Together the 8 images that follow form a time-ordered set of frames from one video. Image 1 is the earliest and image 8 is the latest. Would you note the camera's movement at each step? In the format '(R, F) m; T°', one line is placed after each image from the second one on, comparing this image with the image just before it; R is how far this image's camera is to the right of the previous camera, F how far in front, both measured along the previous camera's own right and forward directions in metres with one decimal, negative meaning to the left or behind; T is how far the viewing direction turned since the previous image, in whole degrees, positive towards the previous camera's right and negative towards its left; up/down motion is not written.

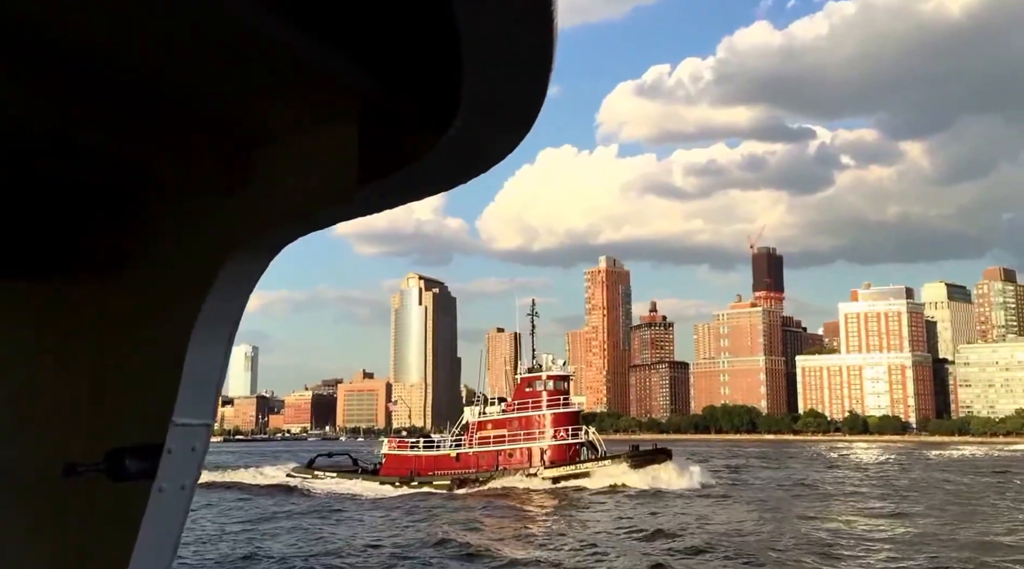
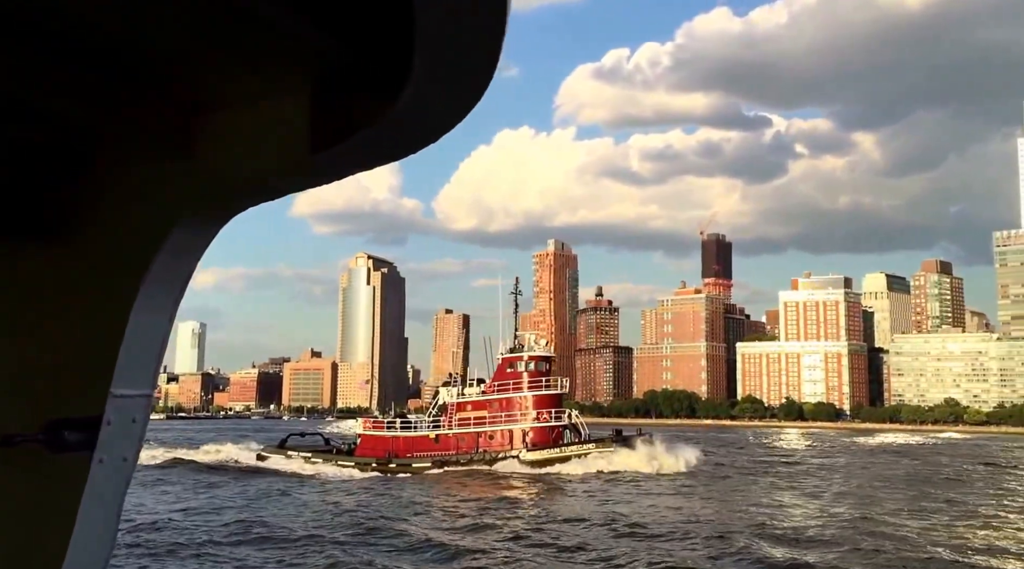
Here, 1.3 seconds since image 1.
(0.0, 0.0) m; +2°
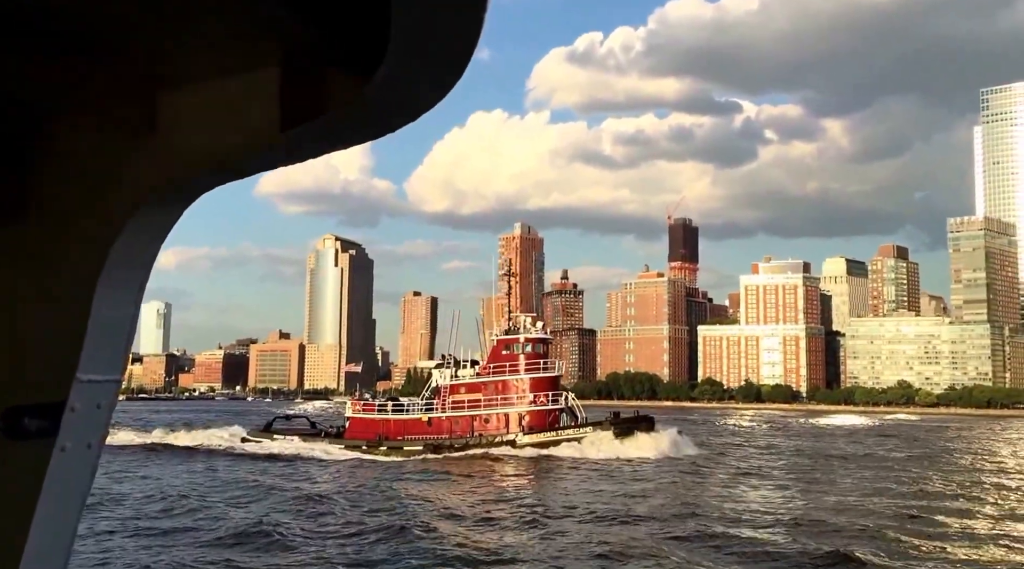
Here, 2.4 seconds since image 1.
(0.0, 0.0) m; +2°
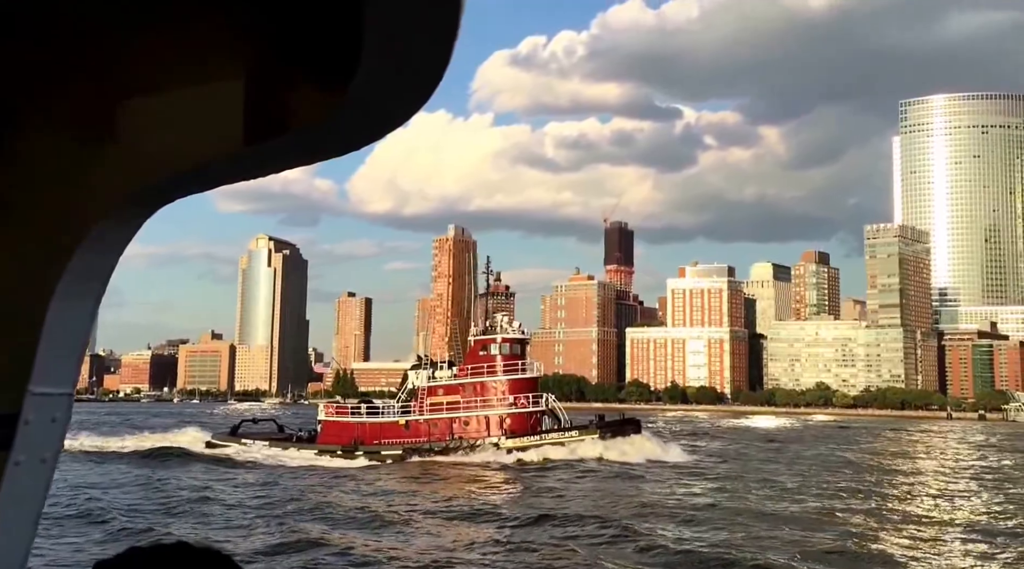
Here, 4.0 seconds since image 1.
(-2.9, -0.3) m; +4°
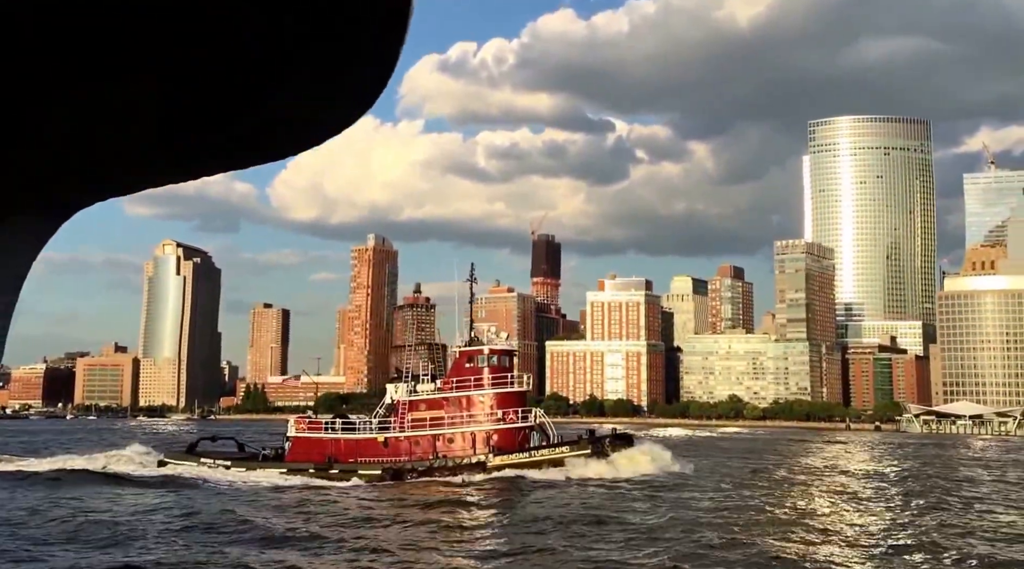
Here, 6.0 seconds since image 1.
(-1.8, -10.4) m; +4°
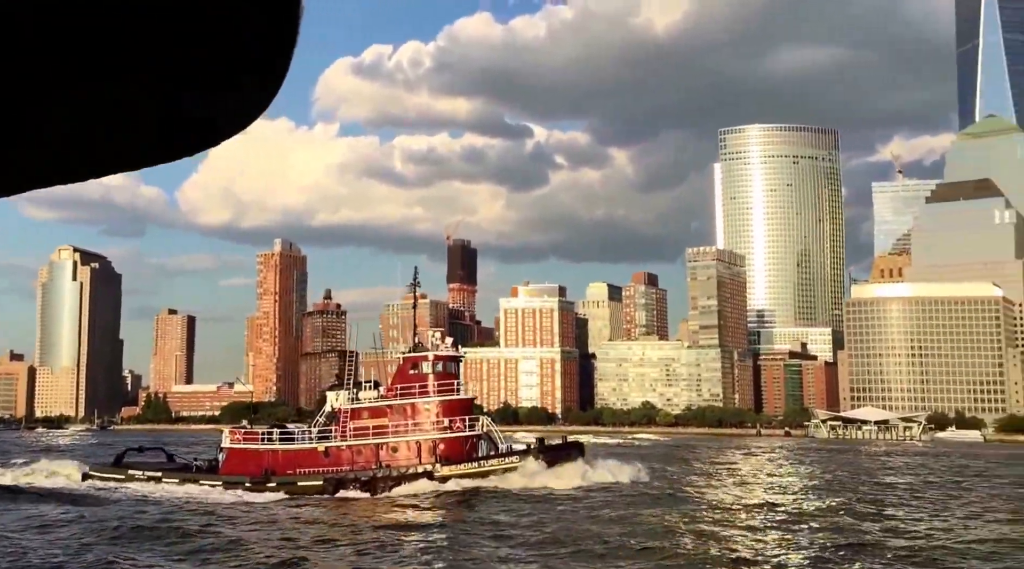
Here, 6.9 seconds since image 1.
(-1.3, +4.2) m; +5°
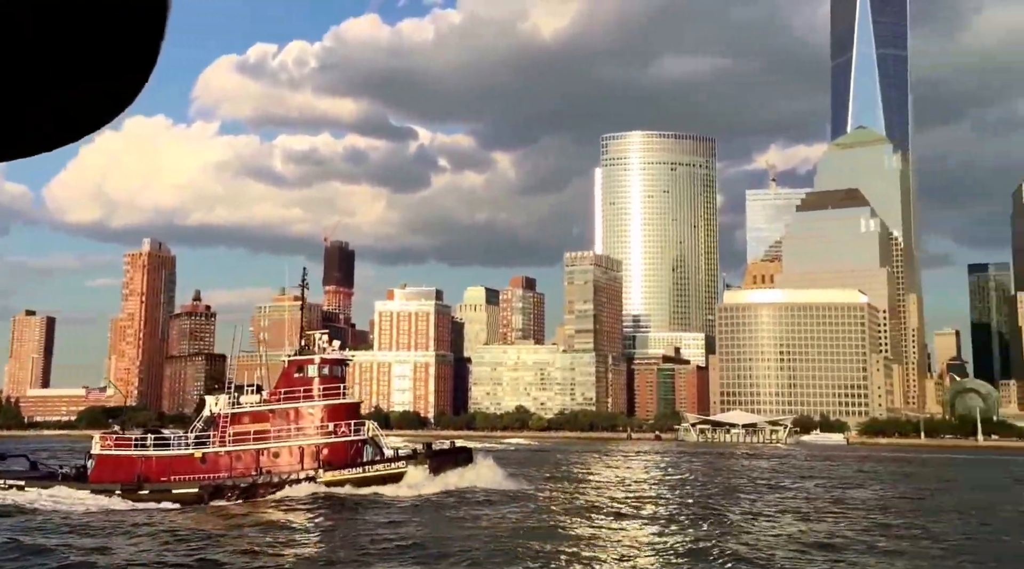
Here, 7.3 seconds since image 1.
(-2.6, +4.6) m; +7°
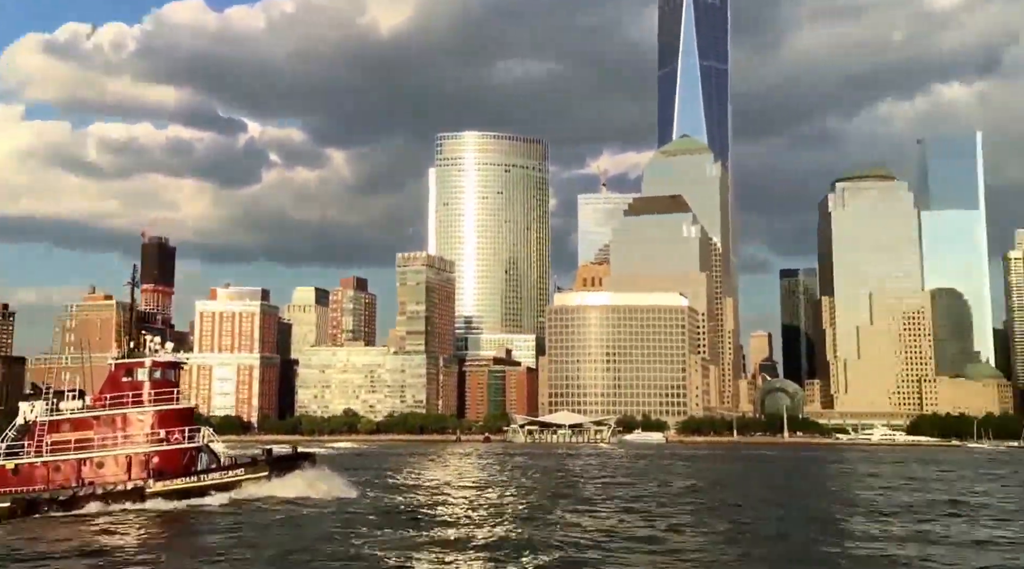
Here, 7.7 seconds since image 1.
(-1.8, +3.4) m; +10°
